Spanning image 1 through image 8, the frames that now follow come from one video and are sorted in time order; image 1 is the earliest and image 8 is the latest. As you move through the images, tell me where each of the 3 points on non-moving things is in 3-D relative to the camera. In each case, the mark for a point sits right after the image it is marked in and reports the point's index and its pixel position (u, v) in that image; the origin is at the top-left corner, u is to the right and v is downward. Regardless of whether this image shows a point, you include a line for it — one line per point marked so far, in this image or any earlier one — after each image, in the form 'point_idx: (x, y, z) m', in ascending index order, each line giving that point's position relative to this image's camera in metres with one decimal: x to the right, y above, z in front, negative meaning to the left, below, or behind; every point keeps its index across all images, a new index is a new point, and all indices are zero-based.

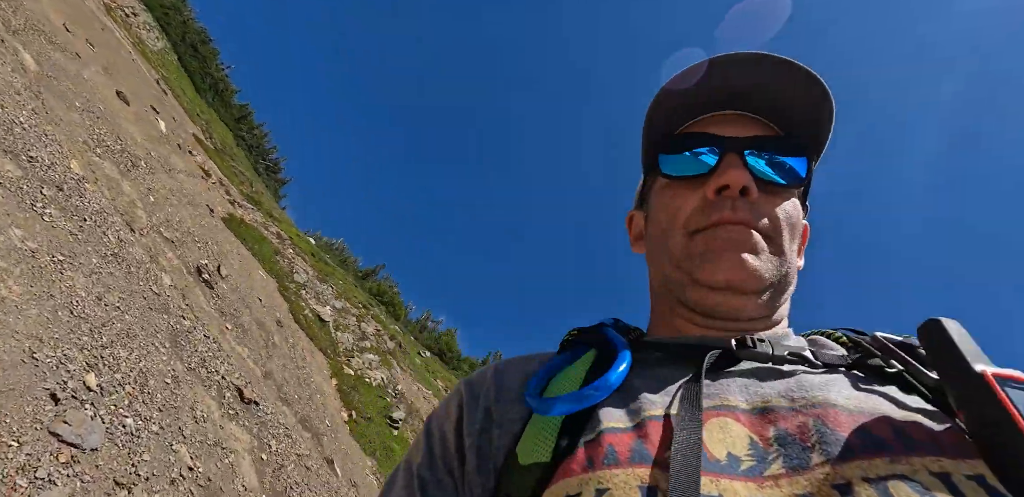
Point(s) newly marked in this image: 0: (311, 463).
0: (-3.5, -3.8, +8.1) m
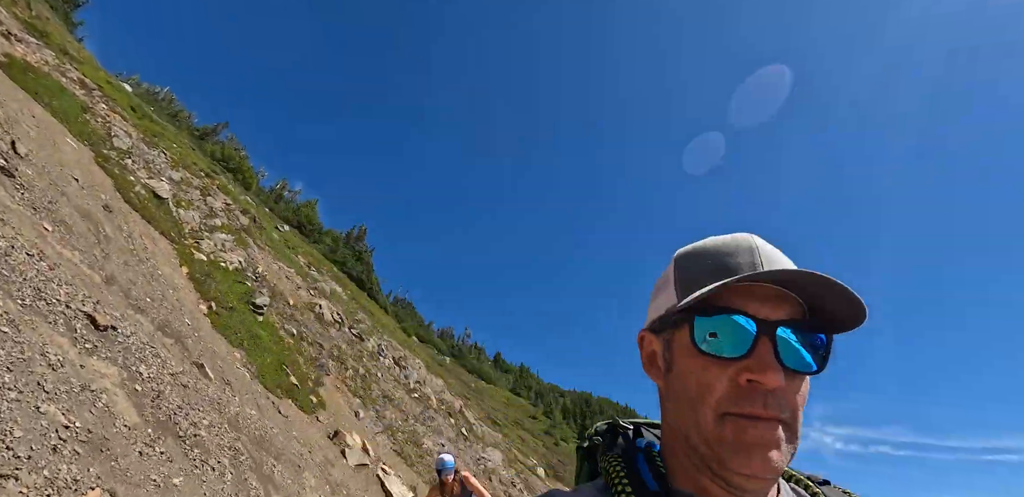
0: (-5.5, -2.2, +7.8) m
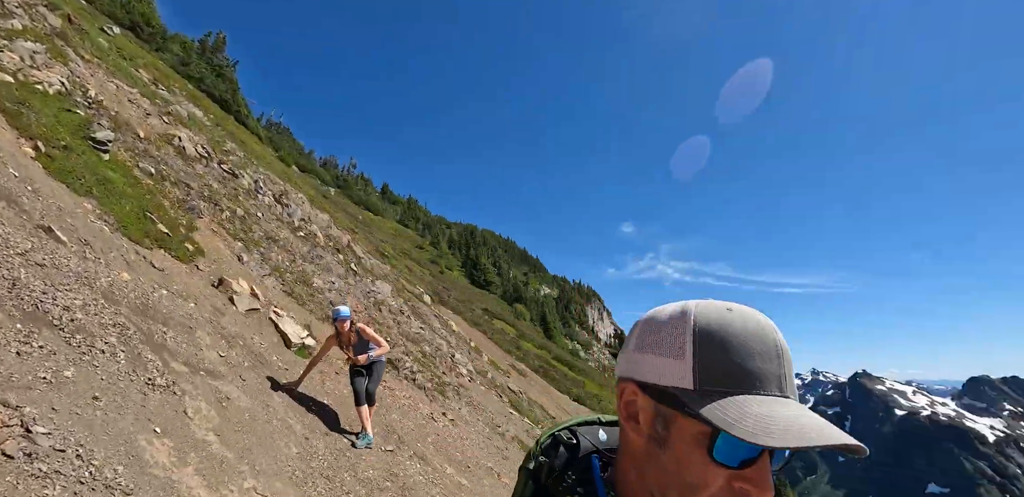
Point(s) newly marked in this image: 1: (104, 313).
0: (-7.1, -0.1, +7.1) m
1: (-6.1, -1.0, +7.0) m
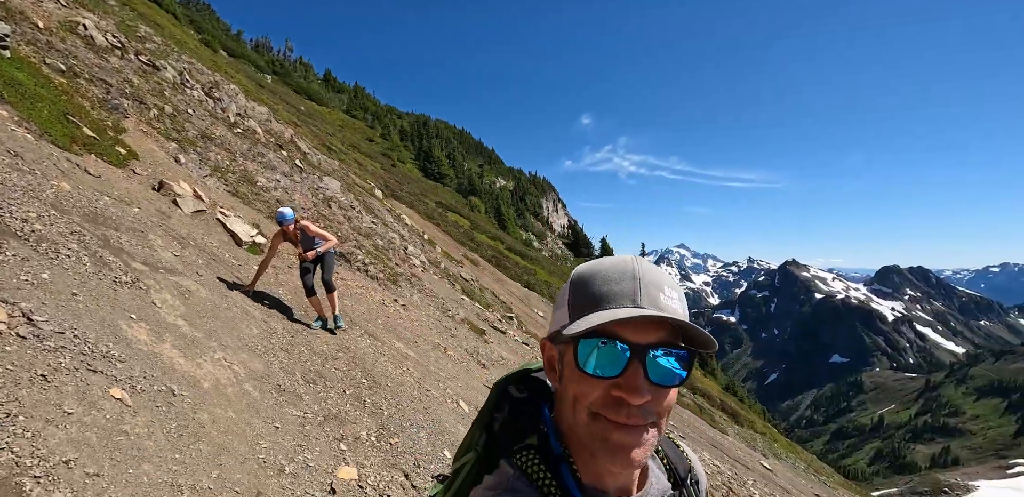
0: (-8.6, +1.3, +7.5) m
1: (-7.5, +0.4, +7.7) m
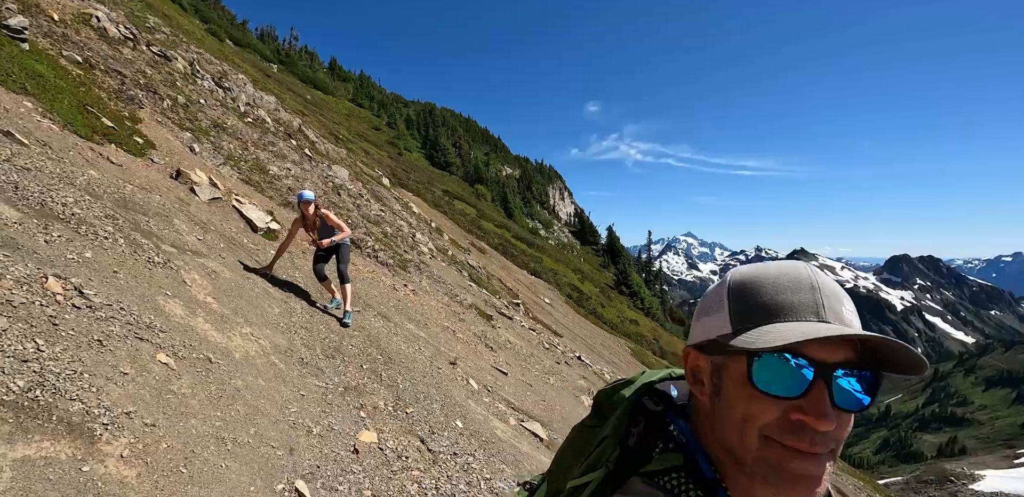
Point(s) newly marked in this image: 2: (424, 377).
0: (-8.4, +1.6, +8.0) m
1: (-7.4, +0.7, +8.2) m
2: (-2.0, -3.0, +11.0) m
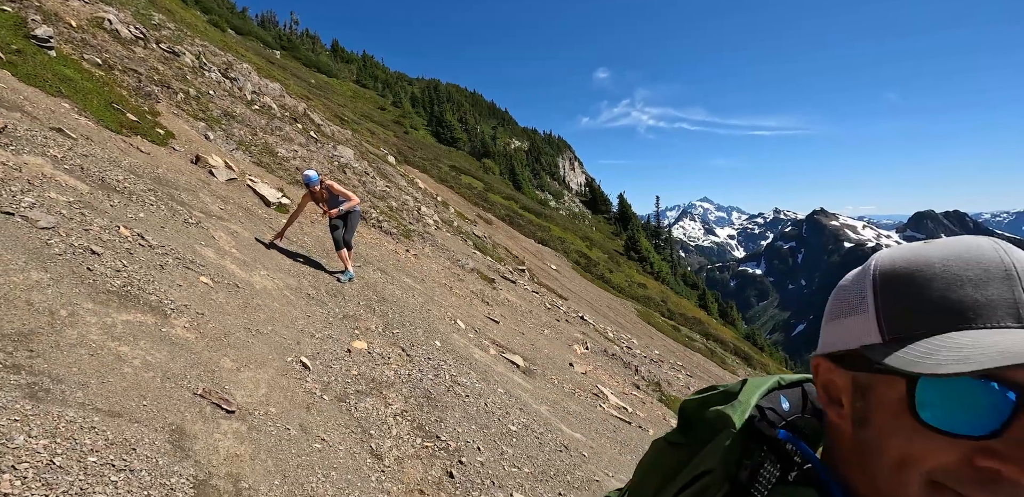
0: (-9.5, +2.2, +10.3) m
1: (-8.4, +1.5, +10.5) m
2: (-2.8, -1.9, +13.2) m
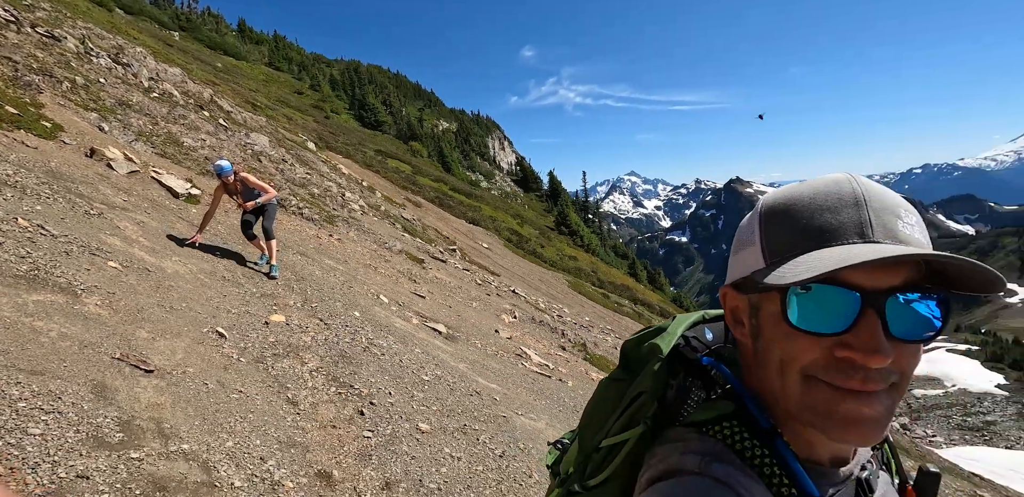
0: (-11.8, +2.3, +10.0) m
1: (-10.6, +1.6, +10.3) m
2: (-5.3, -1.3, +13.9) m
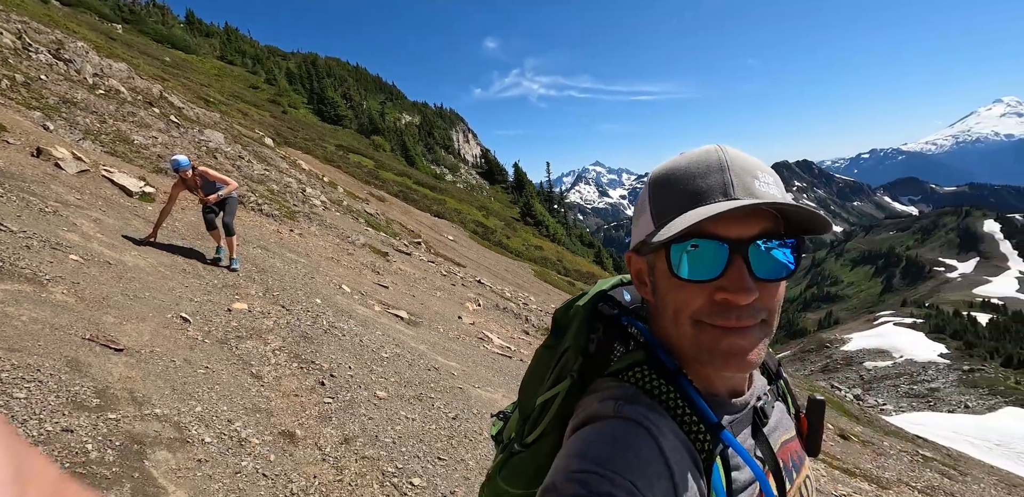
0: (-13.0, +2.2, +10.0) m
1: (-11.9, +1.6, +10.4) m
2: (-6.6, -1.0, +14.4) m
